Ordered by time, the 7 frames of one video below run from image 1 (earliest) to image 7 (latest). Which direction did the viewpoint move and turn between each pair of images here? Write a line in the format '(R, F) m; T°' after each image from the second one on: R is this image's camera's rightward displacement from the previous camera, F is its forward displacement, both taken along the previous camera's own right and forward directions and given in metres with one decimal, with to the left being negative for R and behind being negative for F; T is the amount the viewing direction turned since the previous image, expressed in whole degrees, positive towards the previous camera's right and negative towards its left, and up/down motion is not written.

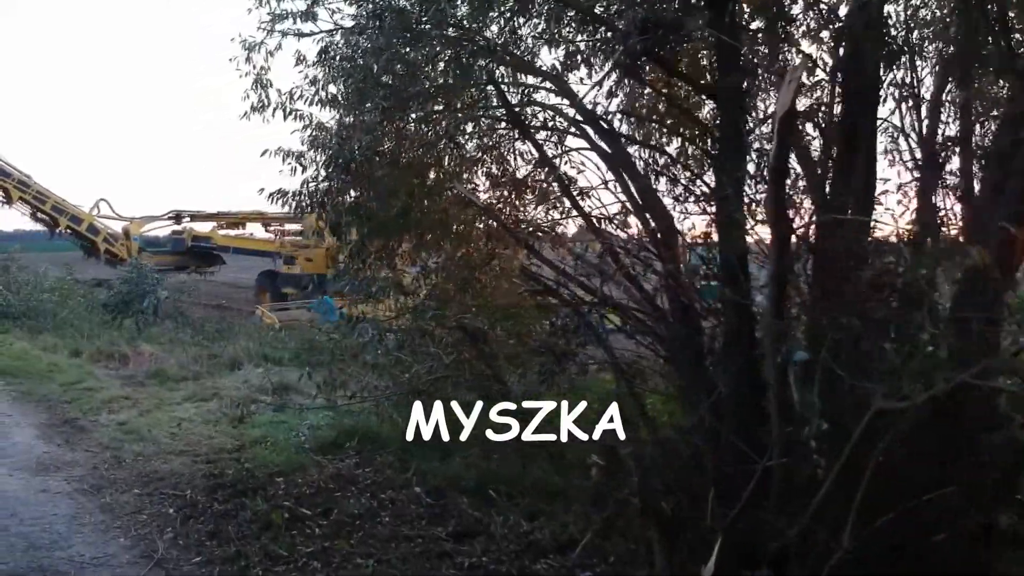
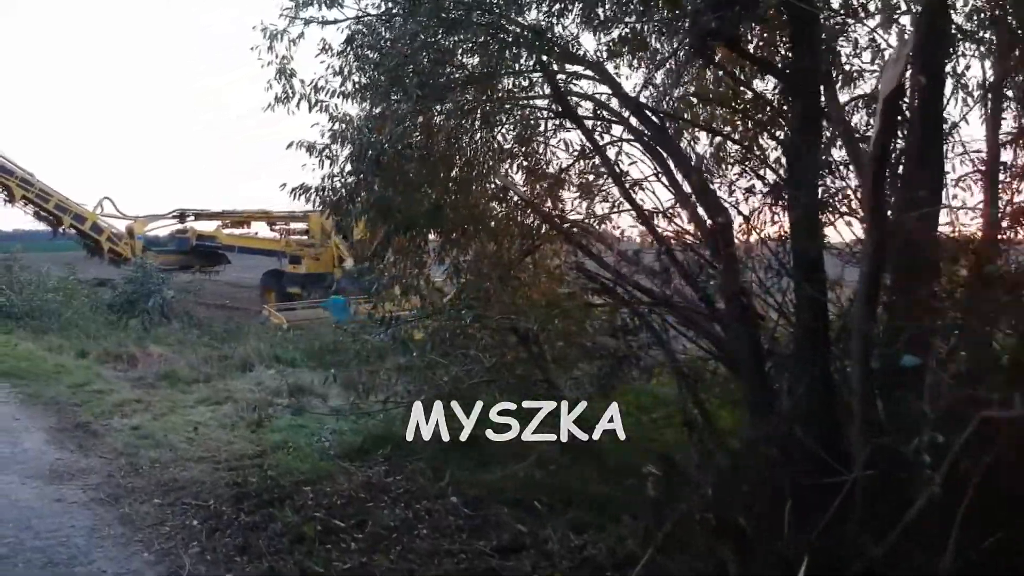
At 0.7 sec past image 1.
(-0.4, +0.3) m; 0°
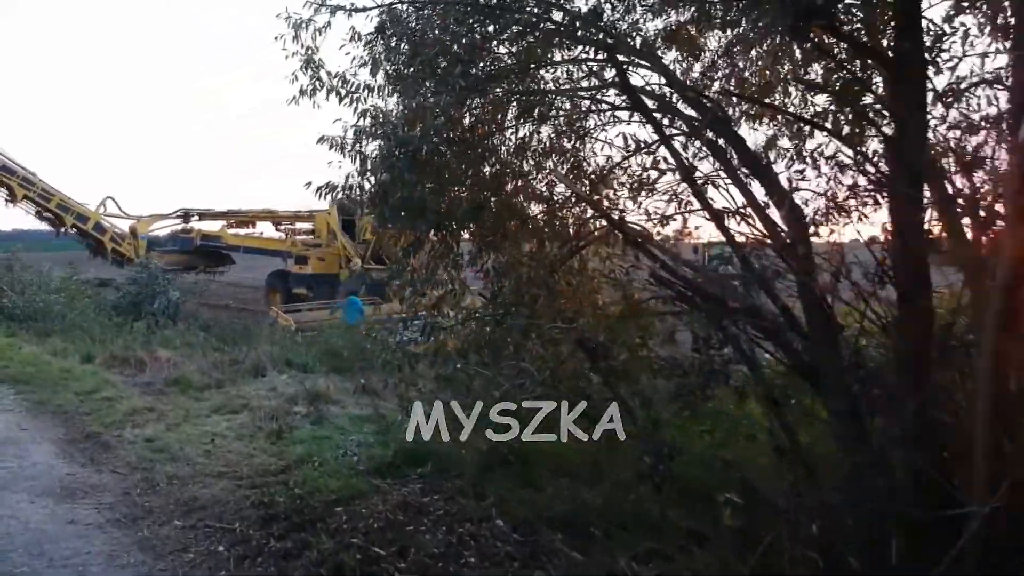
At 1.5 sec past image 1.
(-0.4, +0.5) m; 0°
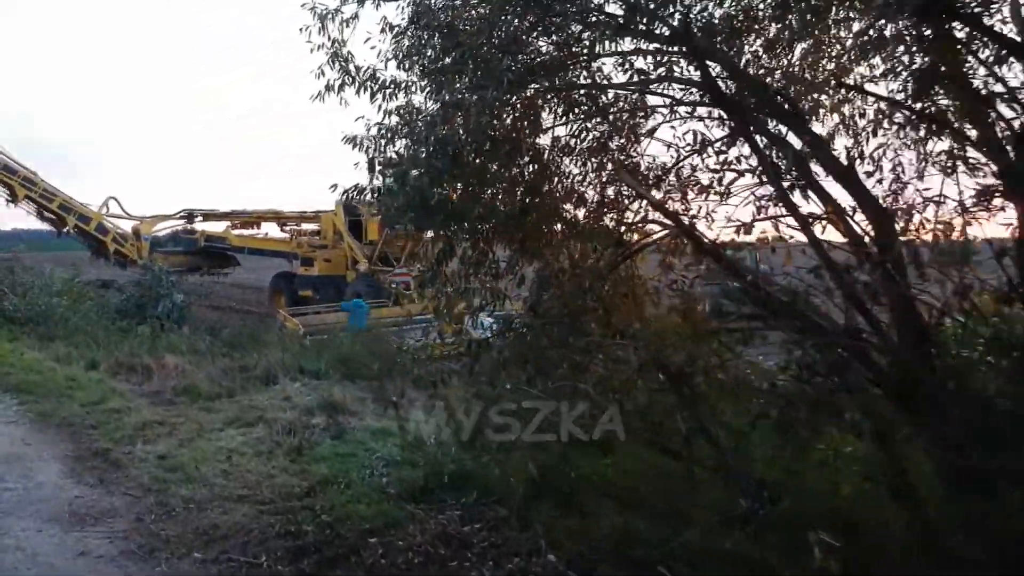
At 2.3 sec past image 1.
(-0.4, +0.5) m; 0°
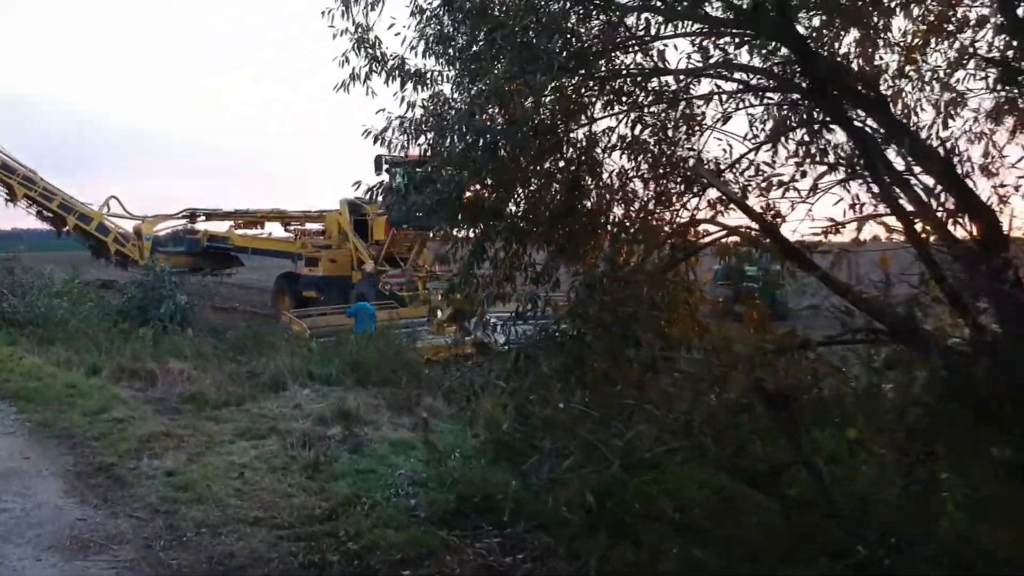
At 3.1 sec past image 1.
(-0.3, +0.5) m; 0°
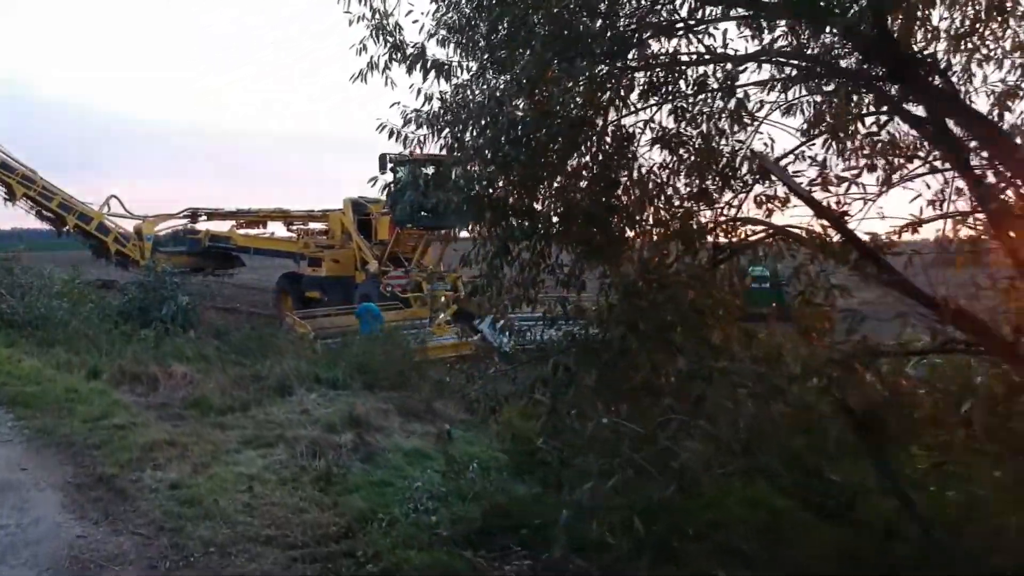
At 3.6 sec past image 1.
(-0.2, +0.4) m; 0°
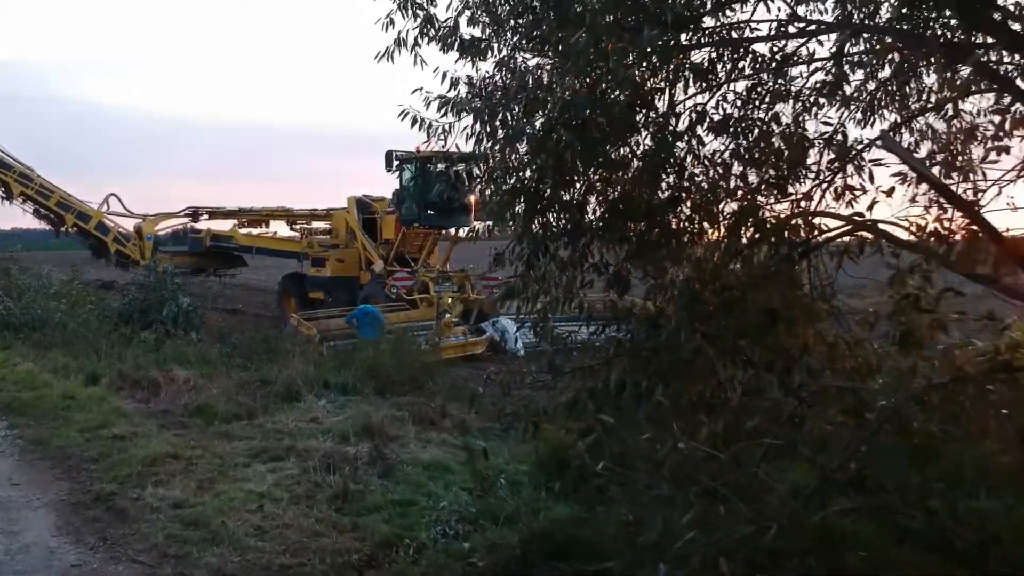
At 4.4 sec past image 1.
(-0.3, +0.6) m; 0°
